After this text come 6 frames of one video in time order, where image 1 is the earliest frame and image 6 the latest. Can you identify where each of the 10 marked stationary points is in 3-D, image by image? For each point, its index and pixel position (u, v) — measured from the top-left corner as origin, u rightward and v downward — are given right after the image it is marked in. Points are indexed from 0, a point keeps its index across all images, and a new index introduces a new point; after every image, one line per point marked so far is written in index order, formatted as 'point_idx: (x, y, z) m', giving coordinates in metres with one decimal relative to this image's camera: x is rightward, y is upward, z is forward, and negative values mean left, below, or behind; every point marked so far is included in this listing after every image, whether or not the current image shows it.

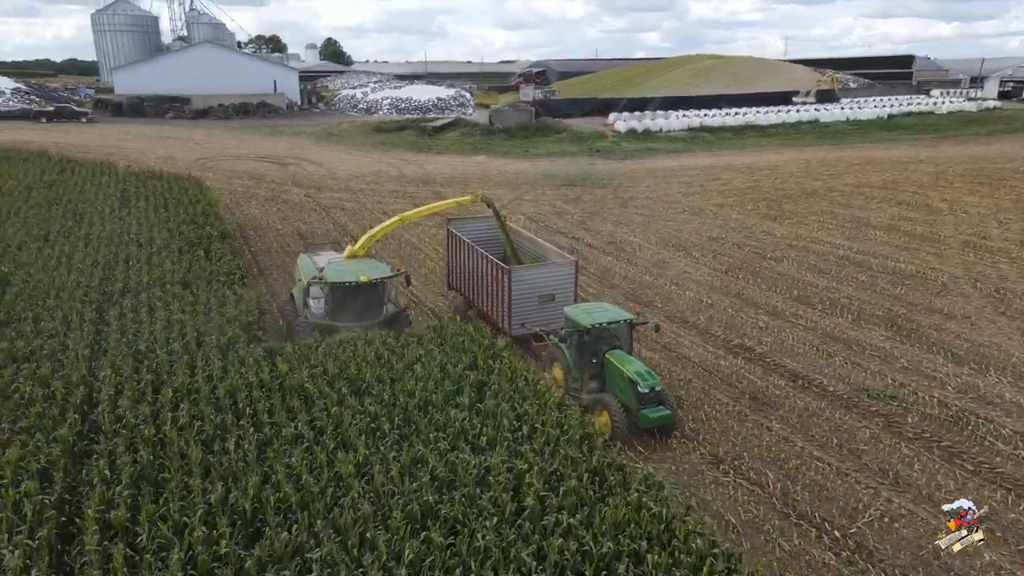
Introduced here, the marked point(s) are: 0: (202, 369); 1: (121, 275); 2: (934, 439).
0: (-4.3, -1.2, +10.4) m
1: (-7.8, +0.3, +14.6) m
2: (+6.6, -2.3, +11.5) m
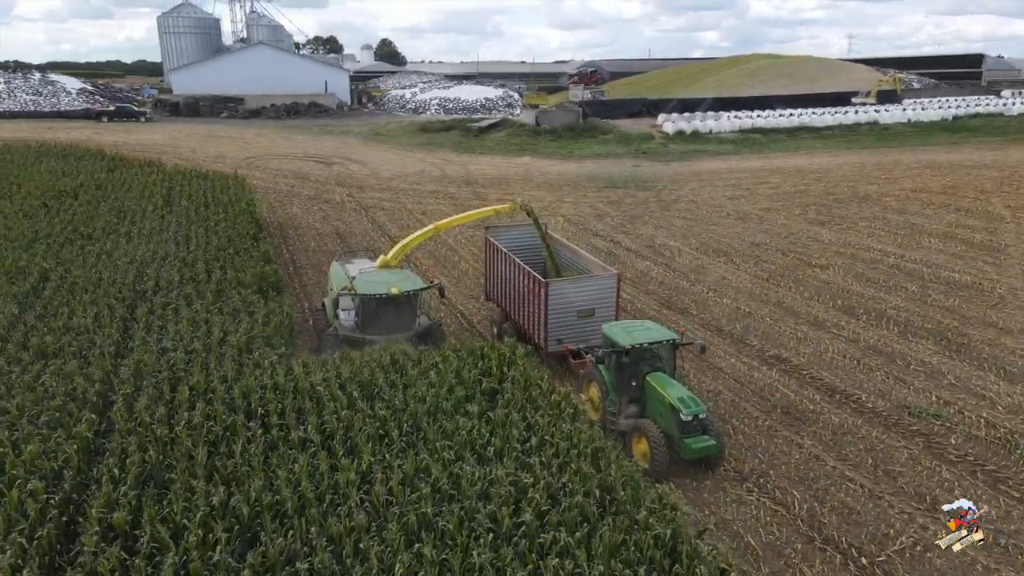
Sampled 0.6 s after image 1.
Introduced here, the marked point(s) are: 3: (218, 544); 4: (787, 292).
0: (-4.1, -1.2, +10.5) m
1: (-7.2, +0.3, +14.9) m
2: (+6.8, -2.6, +10.8) m
3: (-2.8, -2.4, +6.9) m
4: (+6.9, -0.1, +18.5) m
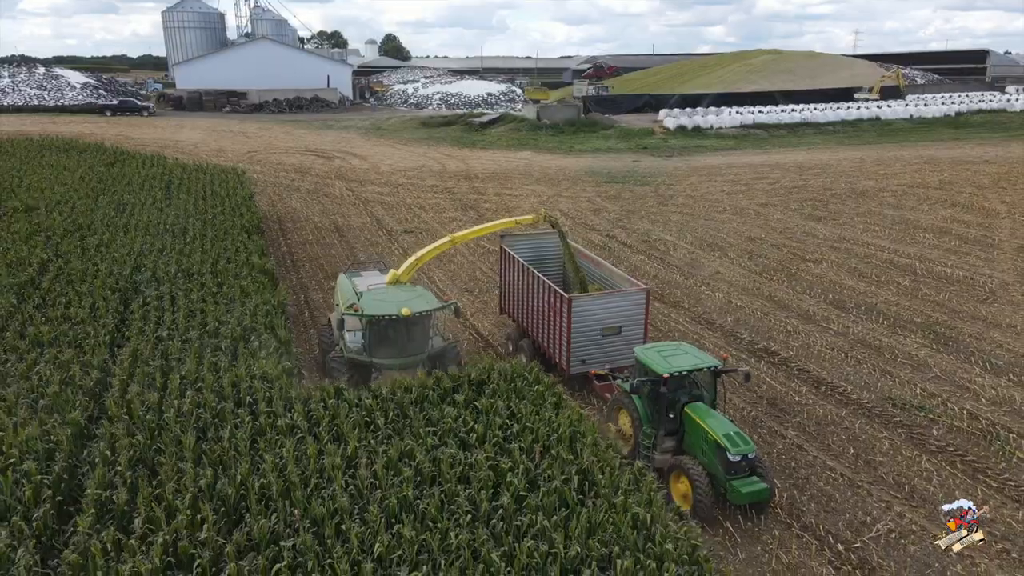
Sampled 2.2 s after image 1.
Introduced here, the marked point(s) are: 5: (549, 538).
0: (-4.3, -1.1, +10.7) m
1: (-7.4, +0.5, +15.1) m
2: (+6.6, -2.4, +11.0) m
3: (-3.0, -2.3, +7.2) m
4: (+6.7, 0.0, +18.6) m
5: (+0.4, -2.4, +7.0) m
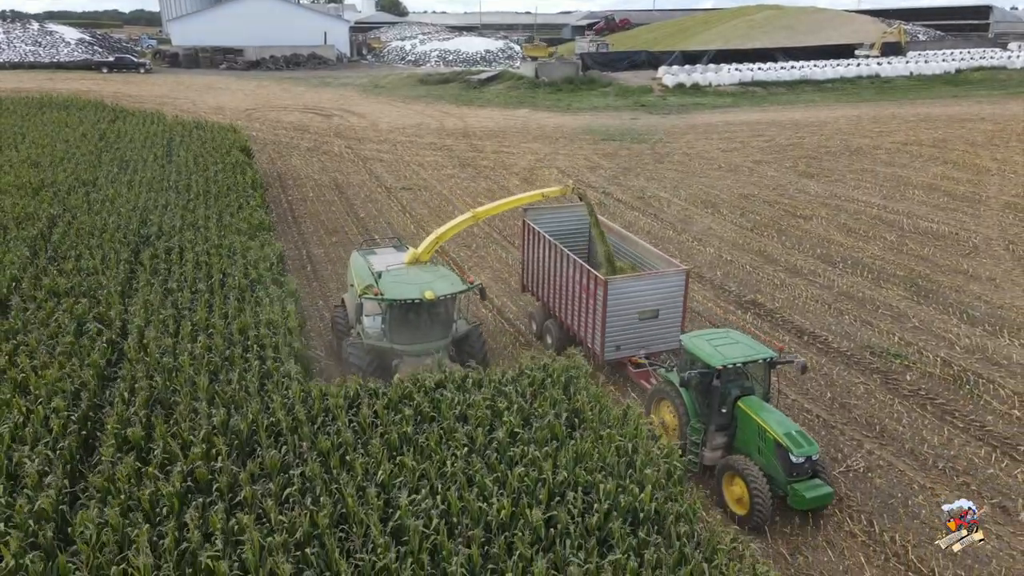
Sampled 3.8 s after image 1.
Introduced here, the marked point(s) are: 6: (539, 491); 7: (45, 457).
0: (-4.4, -0.3, +11.2) m
1: (-7.5, +1.5, +15.6) m
2: (+6.5, -1.7, +11.6) m
3: (-3.1, -1.7, +7.8) m
4: (+6.6, +1.2, +19.1) m
5: (+0.3, -1.8, +7.6) m
6: (+0.3, -2.0, +7.2) m
7: (-4.8, -1.7, +7.6) m
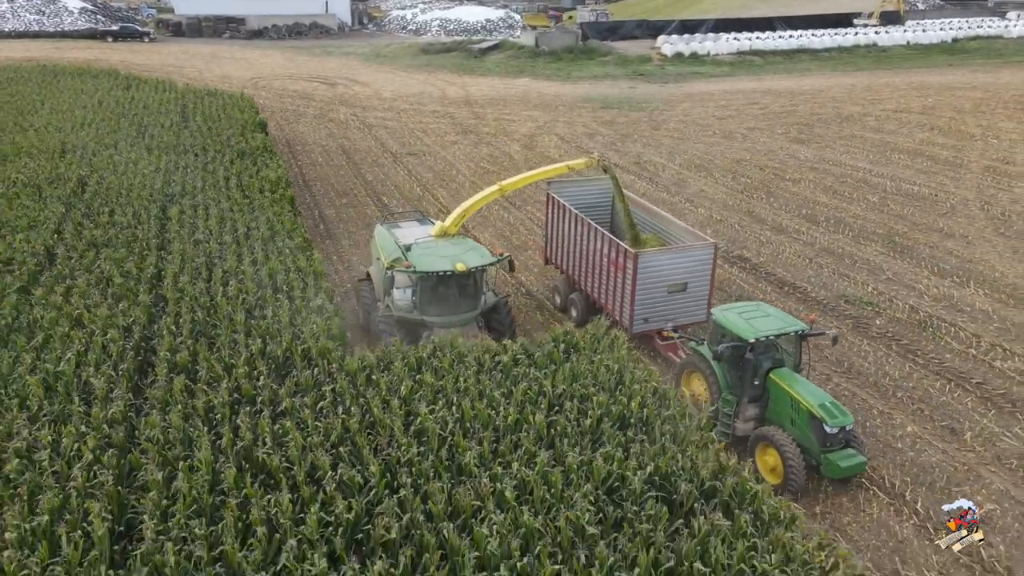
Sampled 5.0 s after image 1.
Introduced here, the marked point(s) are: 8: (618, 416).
0: (-4.4, +0.5, +12.3) m
1: (-7.4, +2.4, +16.6) m
2: (+6.6, -0.9, +12.7) m
3: (-3.0, -1.1, +8.9) m
4: (+6.7, +2.3, +20.1) m
5: (+0.3, -1.1, +8.7) m
6: (+0.3, -1.3, +8.3) m
7: (-4.8, -1.0, +8.7) m
8: (+1.1, -1.4, +8.1) m
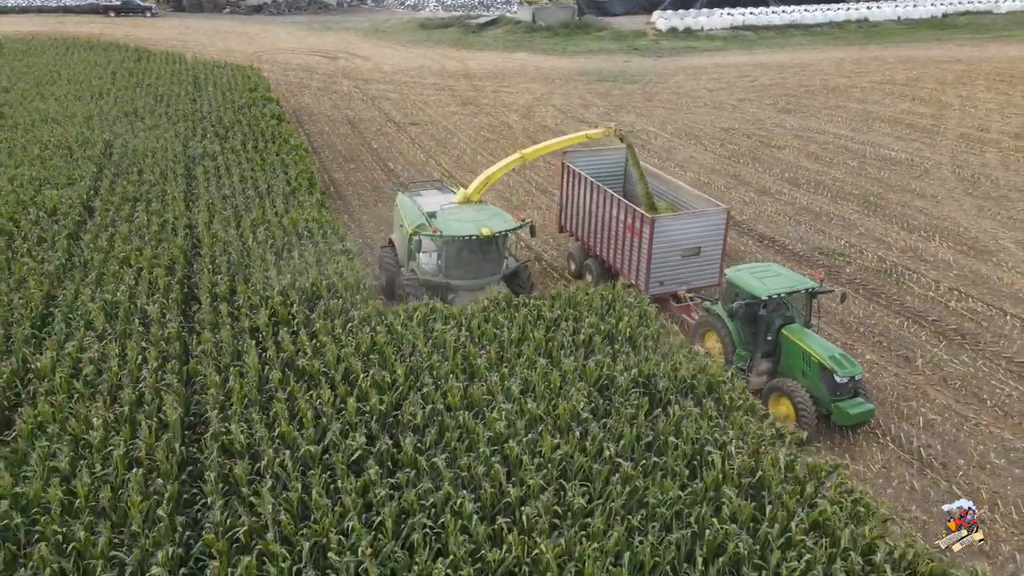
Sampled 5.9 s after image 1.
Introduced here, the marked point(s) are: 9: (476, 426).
0: (-4.3, +1.4, +13.4) m
1: (-7.4, +3.5, +17.6) m
2: (+6.6, +0.1, +14.0) m
3: (-3.0, -0.2, +10.1) m
4: (+6.6, +3.5, +21.2) m
5: (+0.4, -0.3, +9.9) m
6: (+0.4, -0.5, +9.6) m
7: (-4.7, -0.2, +9.9) m
8: (+1.2, -0.6, +9.3) m
9: (-0.4, -1.4, +7.4) m
